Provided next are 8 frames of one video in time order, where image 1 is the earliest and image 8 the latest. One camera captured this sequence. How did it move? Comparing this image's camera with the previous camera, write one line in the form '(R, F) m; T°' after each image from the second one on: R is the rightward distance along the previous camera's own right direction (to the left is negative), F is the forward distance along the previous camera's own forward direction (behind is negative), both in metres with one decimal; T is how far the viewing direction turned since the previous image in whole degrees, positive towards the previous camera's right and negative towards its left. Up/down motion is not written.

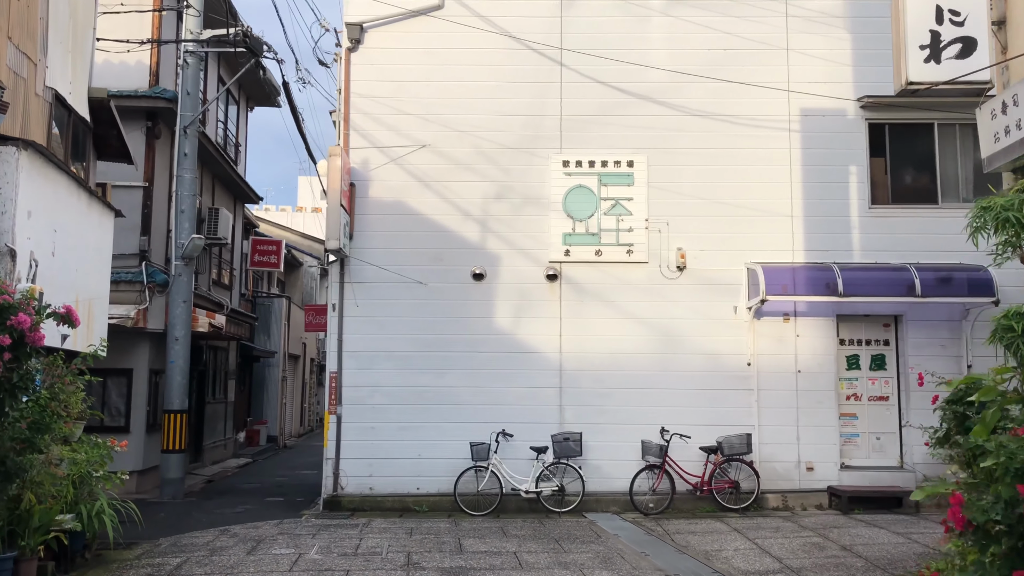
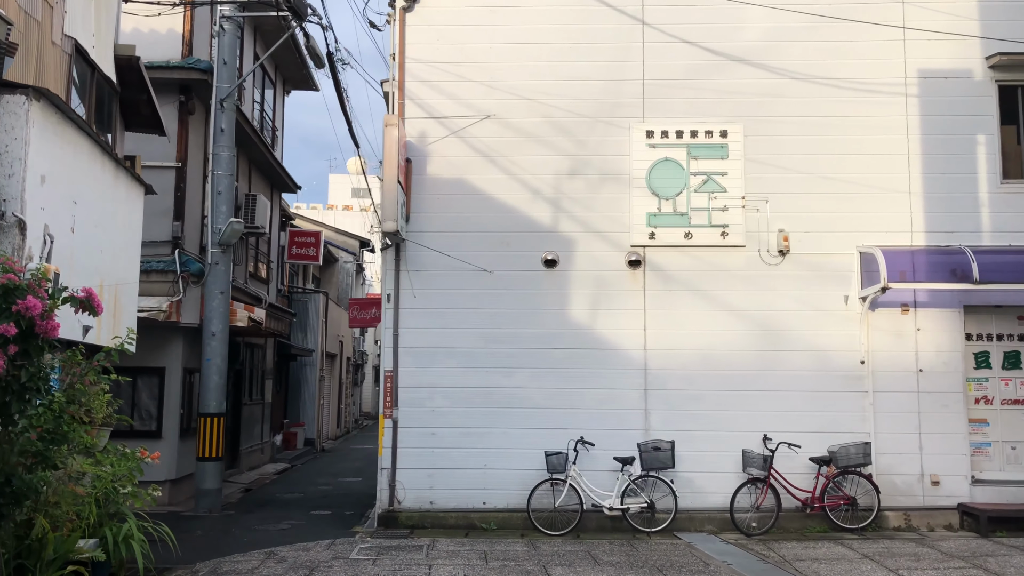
(-0.6, +1.3) m; -2°
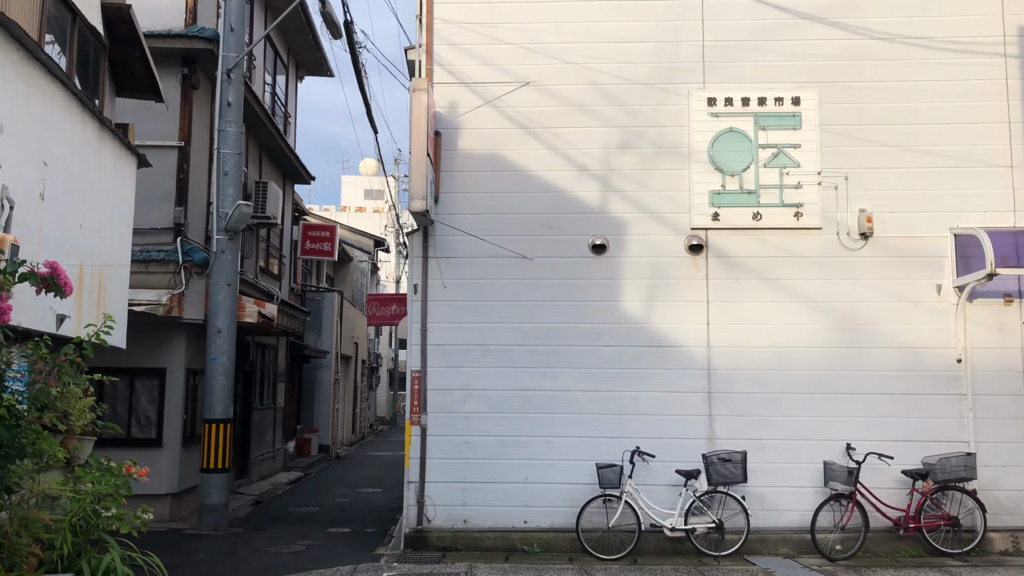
(-0.3, +1.2) m; -1°
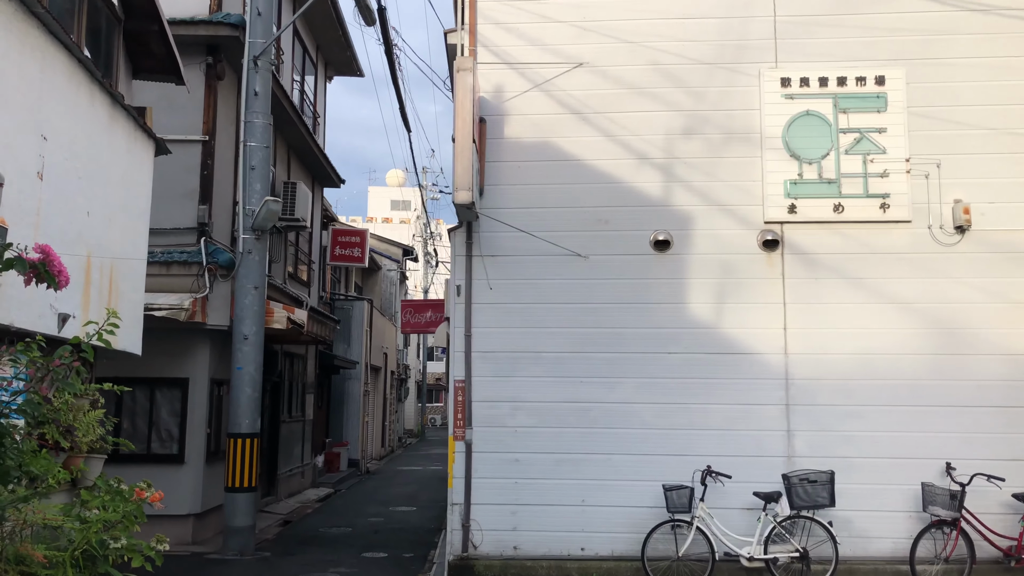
(-0.3, +0.8) m; -2°
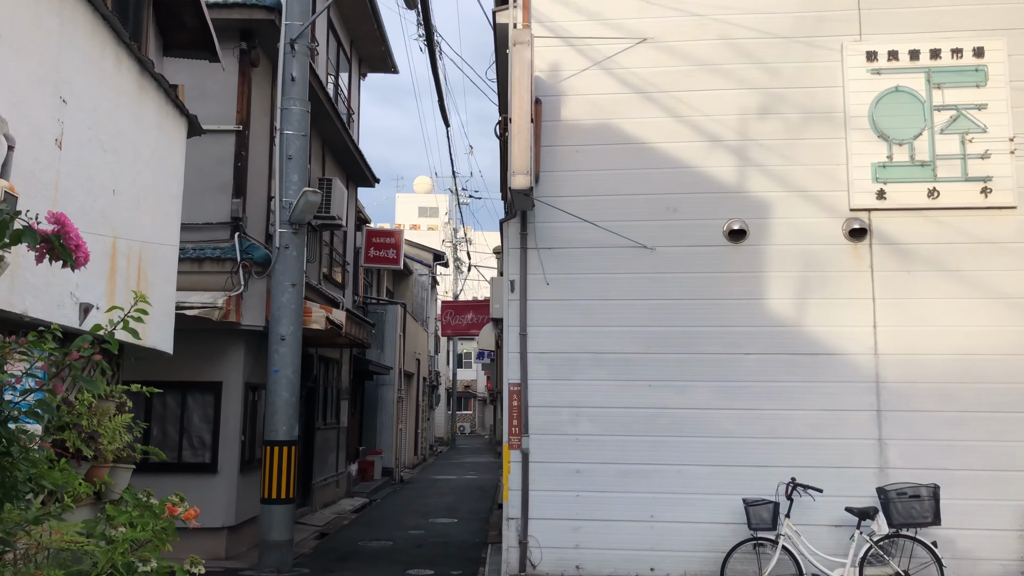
(-0.3, +0.6) m; -2°
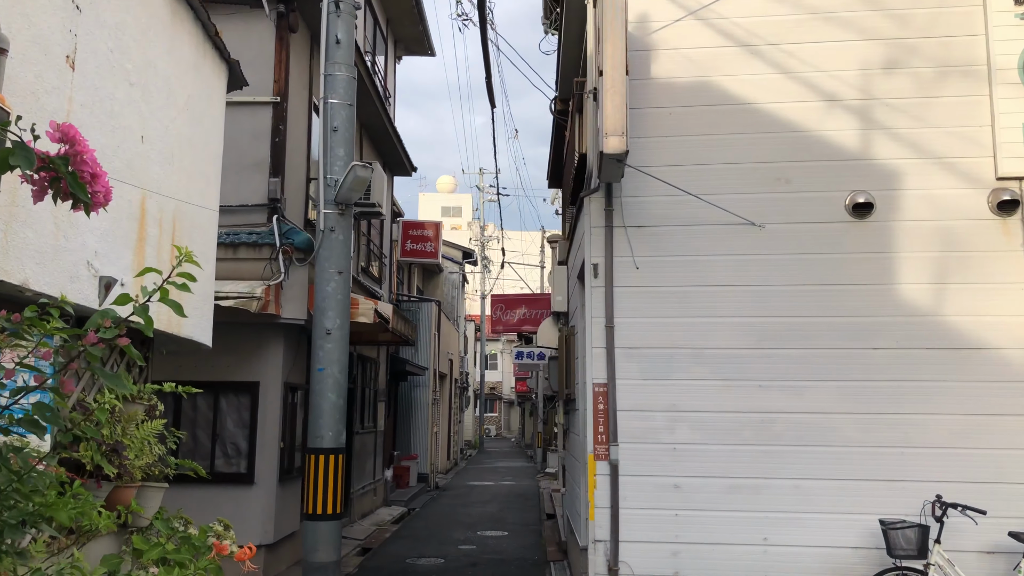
(-0.5, +1.0) m; -1°
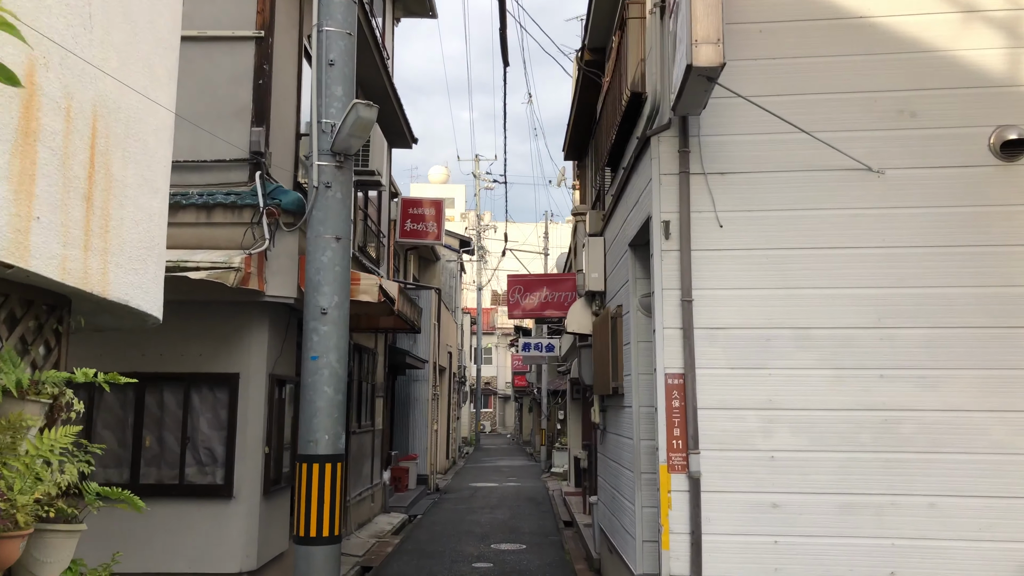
(-0.4, +1.4) m; +1°
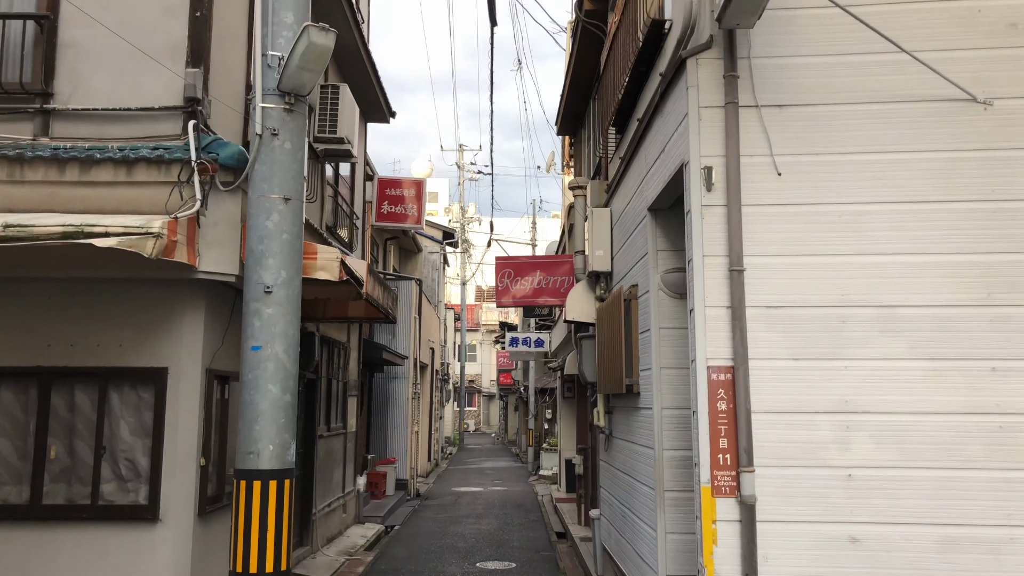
(0.0, +1.2) m; +1°
